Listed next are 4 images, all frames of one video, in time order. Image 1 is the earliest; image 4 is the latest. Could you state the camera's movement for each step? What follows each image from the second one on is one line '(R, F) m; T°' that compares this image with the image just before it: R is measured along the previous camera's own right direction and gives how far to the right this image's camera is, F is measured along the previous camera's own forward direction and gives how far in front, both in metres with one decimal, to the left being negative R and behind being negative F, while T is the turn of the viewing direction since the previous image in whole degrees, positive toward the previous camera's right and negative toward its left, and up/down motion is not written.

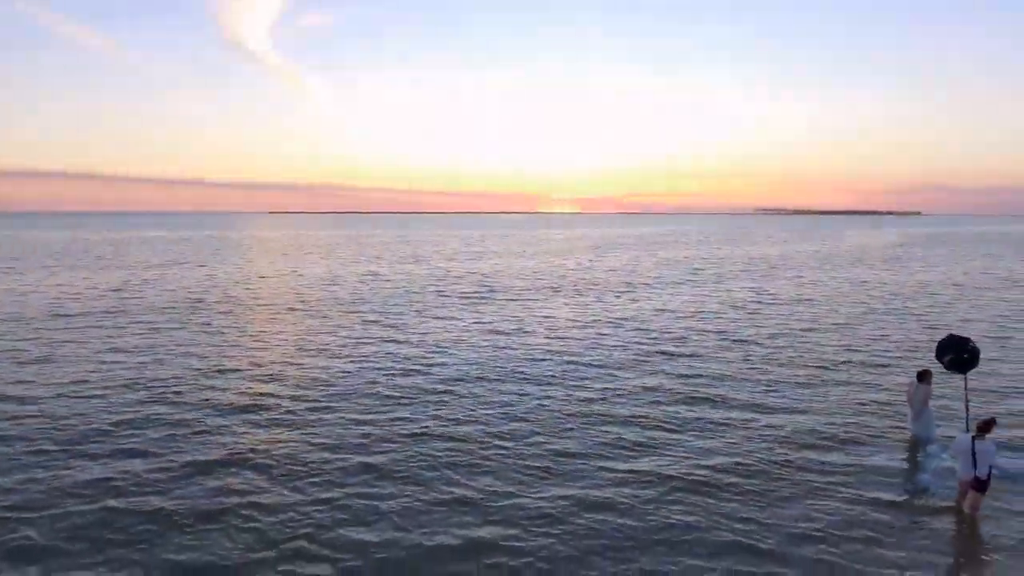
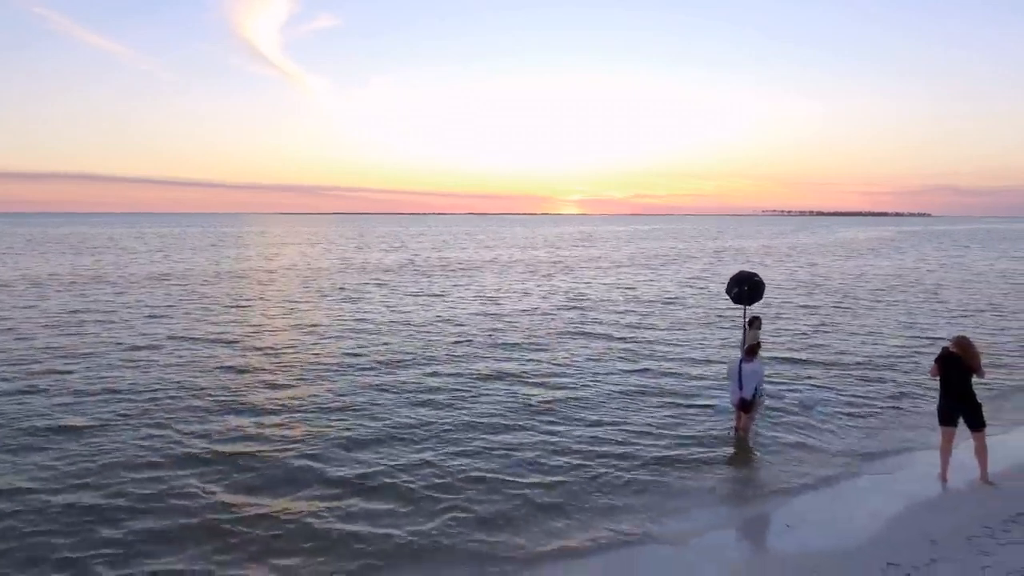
(+3.7, -1.9) m; 0°
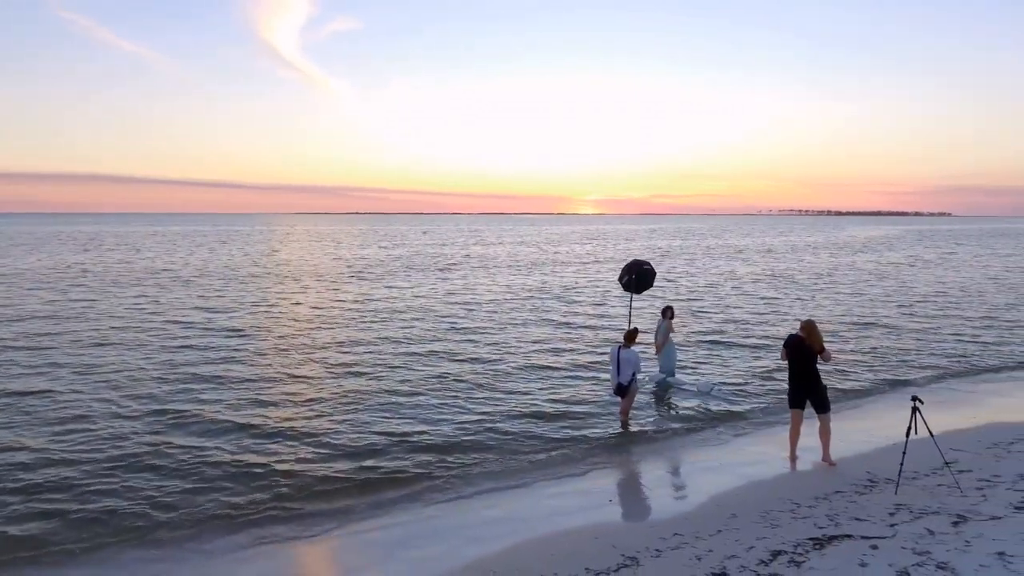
(+2.7, -0.2) m; -1°
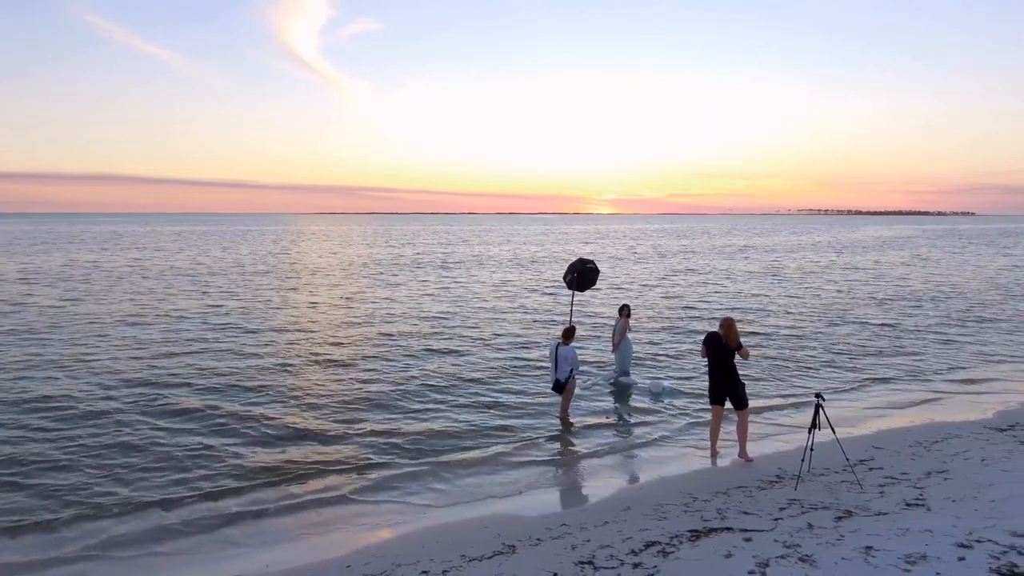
(+1.6, -0.2) m; -1°
